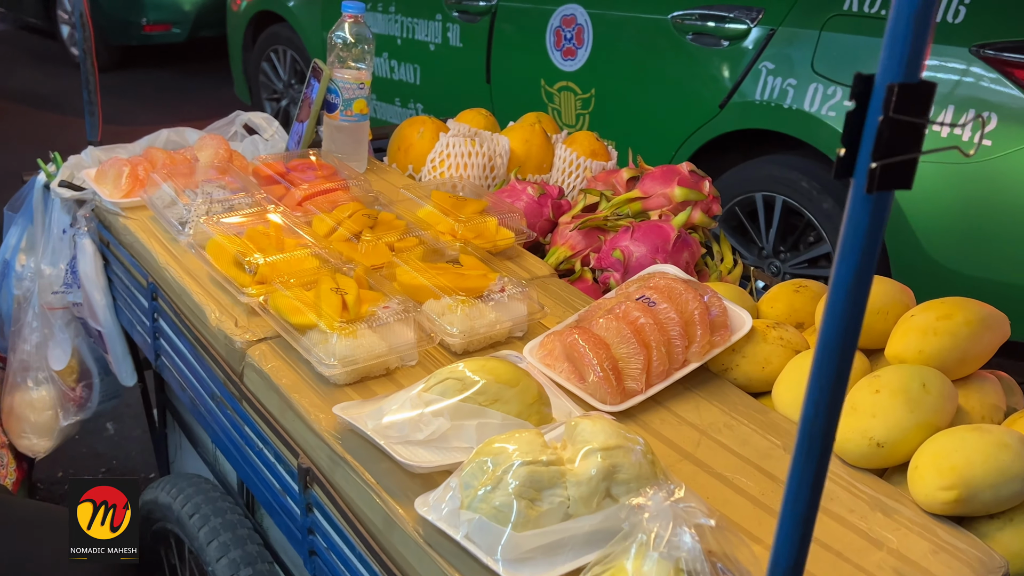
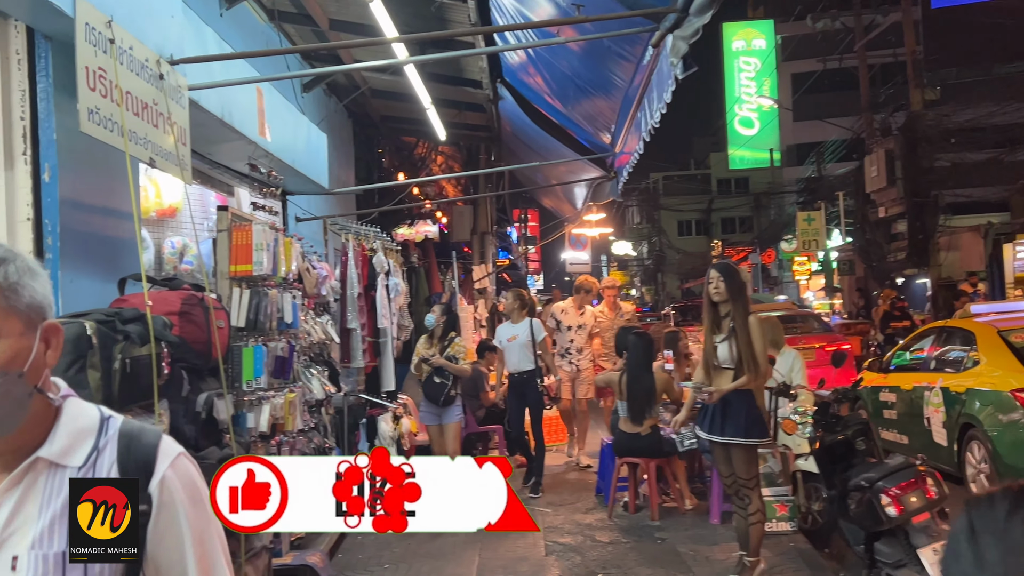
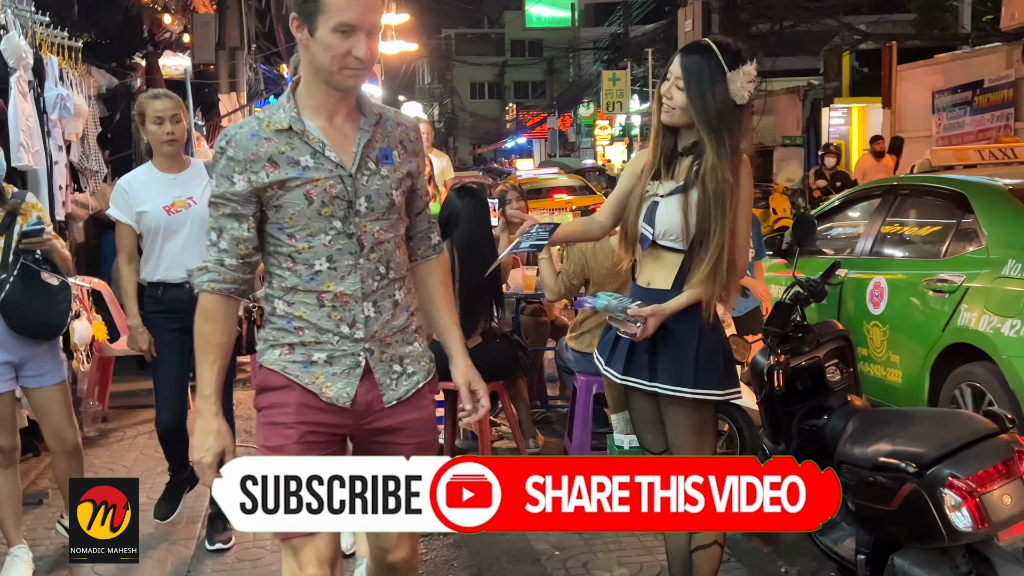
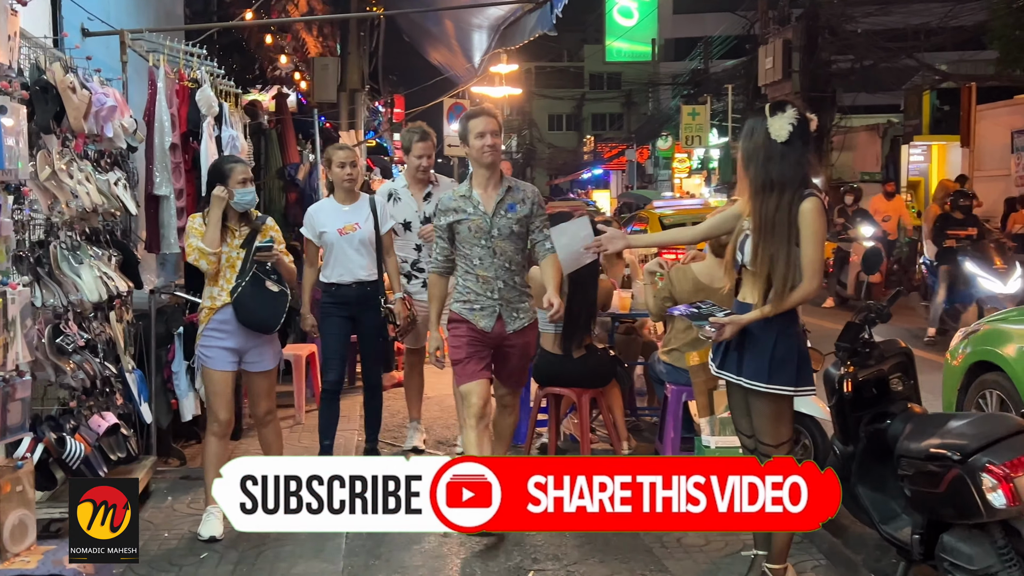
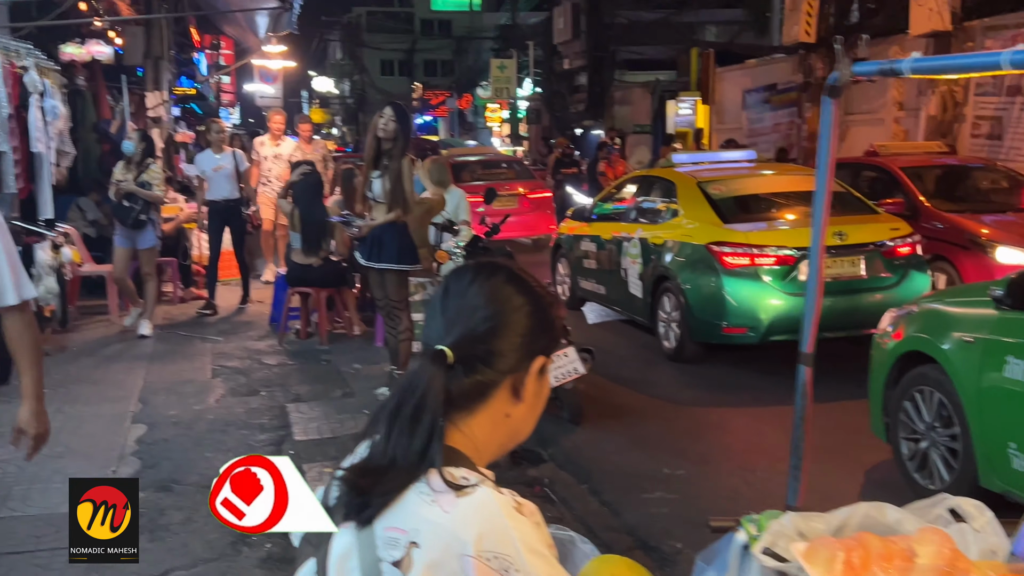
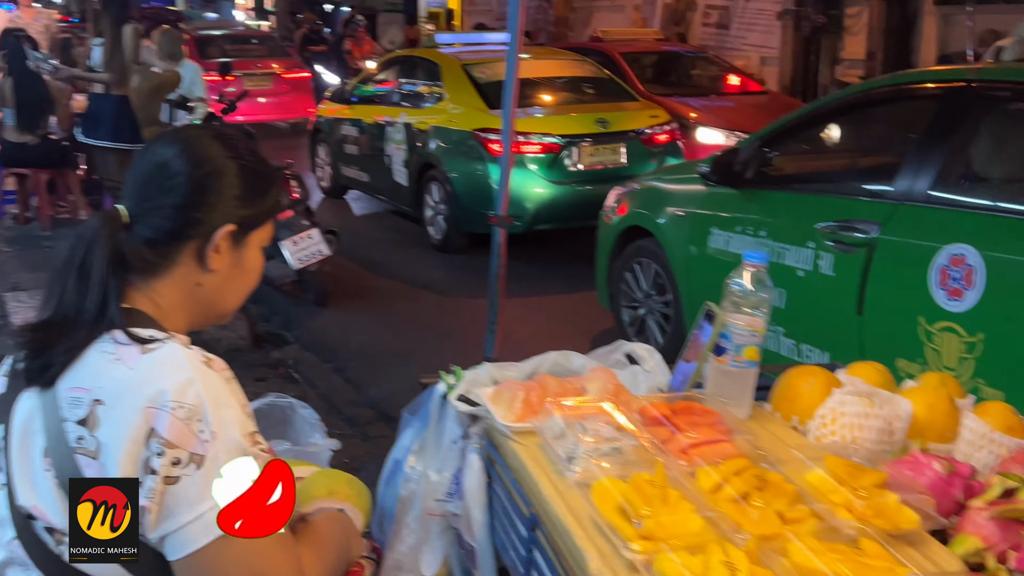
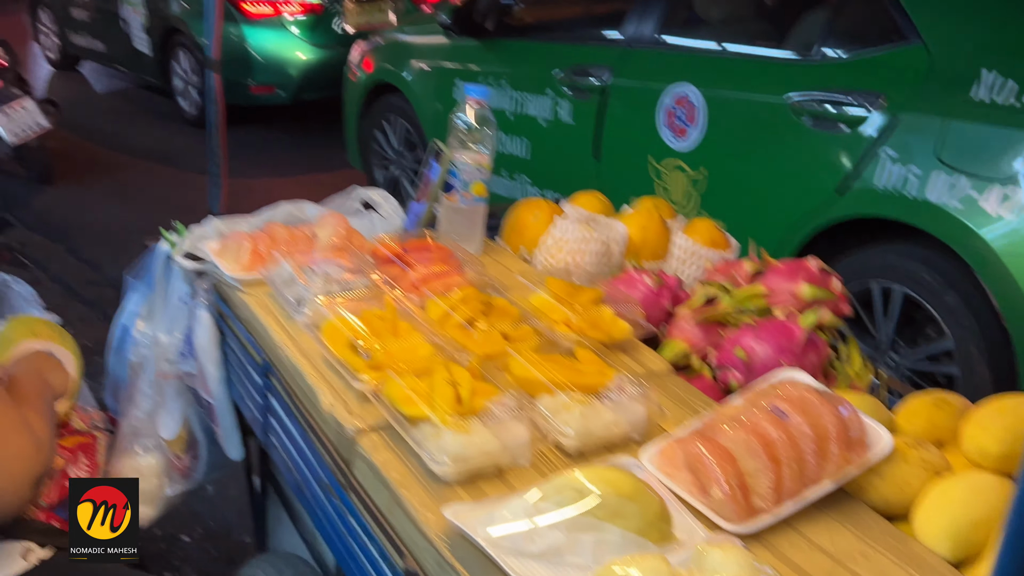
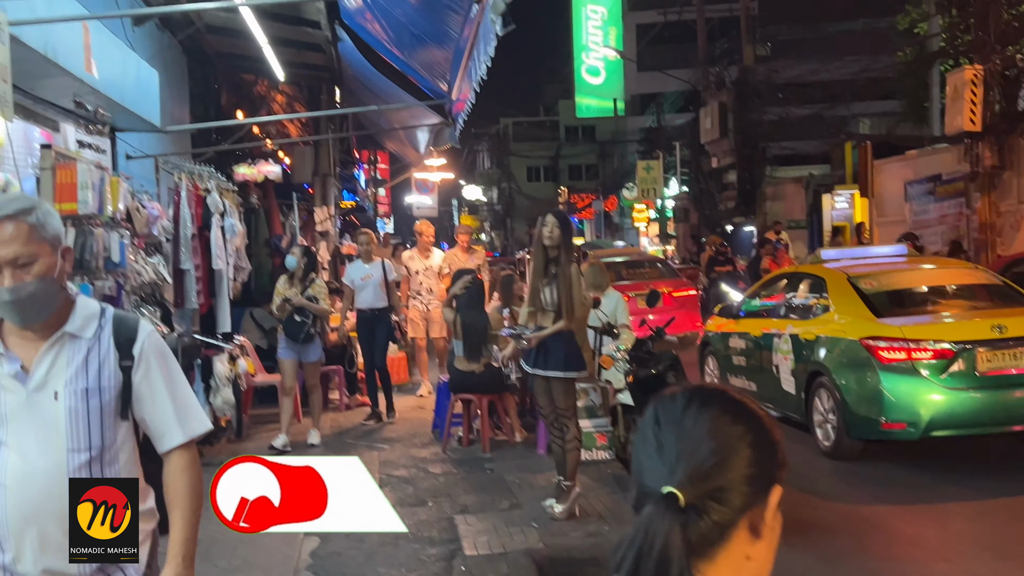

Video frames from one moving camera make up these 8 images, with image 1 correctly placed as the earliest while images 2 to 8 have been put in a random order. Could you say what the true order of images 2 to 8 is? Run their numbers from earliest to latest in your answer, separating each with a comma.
7, 6, 5, 8, 2, 4, 3
